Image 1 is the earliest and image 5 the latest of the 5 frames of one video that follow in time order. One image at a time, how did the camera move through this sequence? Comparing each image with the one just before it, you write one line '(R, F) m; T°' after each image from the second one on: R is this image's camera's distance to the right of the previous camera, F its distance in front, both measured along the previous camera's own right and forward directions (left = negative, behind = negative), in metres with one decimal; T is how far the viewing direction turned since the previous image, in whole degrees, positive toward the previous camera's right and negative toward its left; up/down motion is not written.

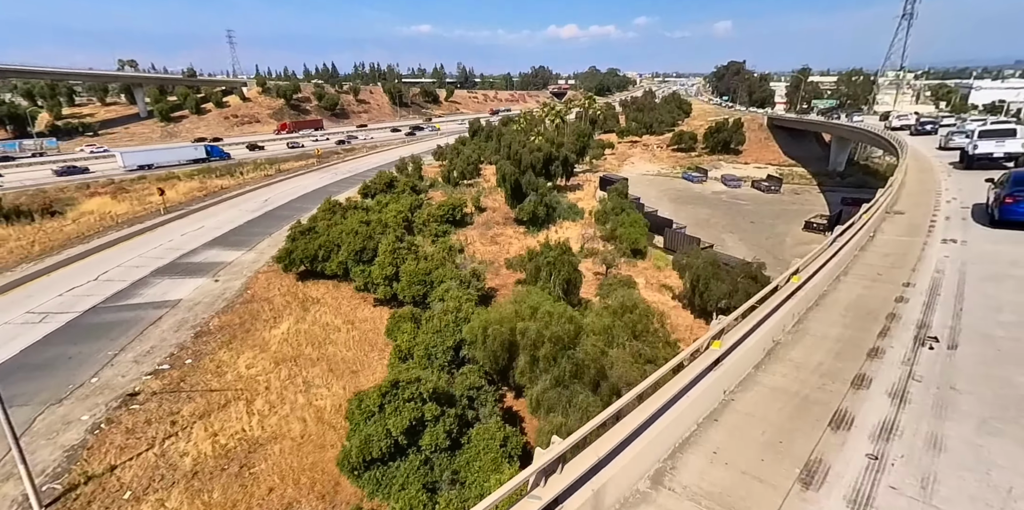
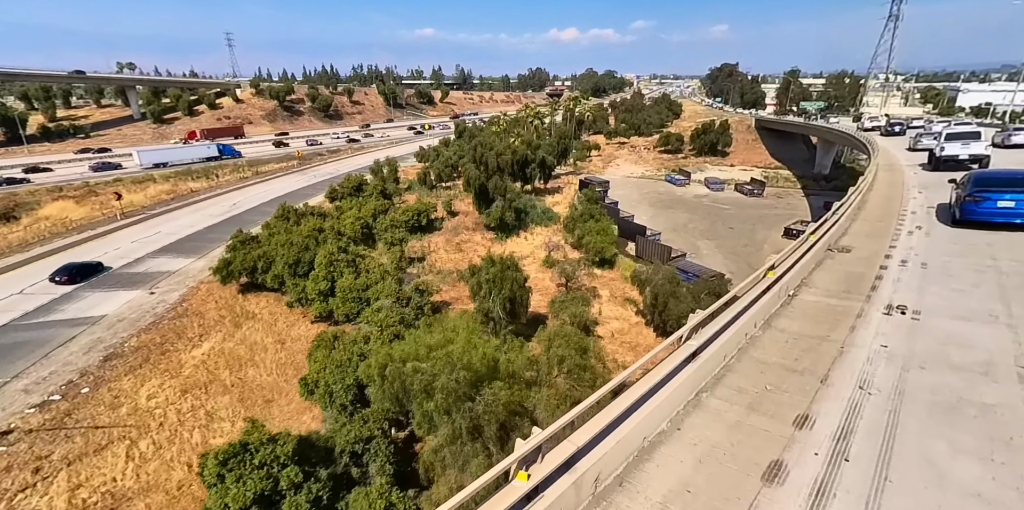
(+1.8, +1.5) m; 0°
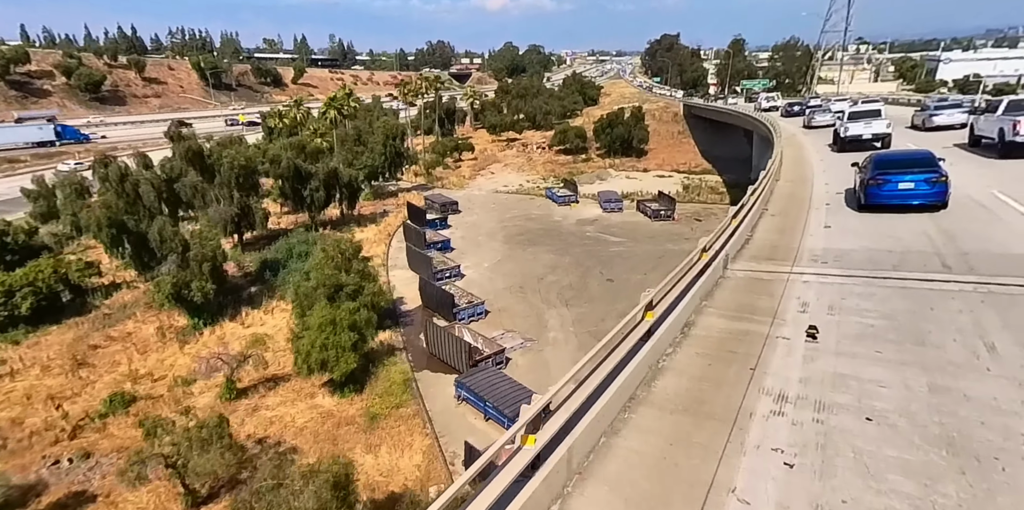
(+9.2, +11.6) m; +3°
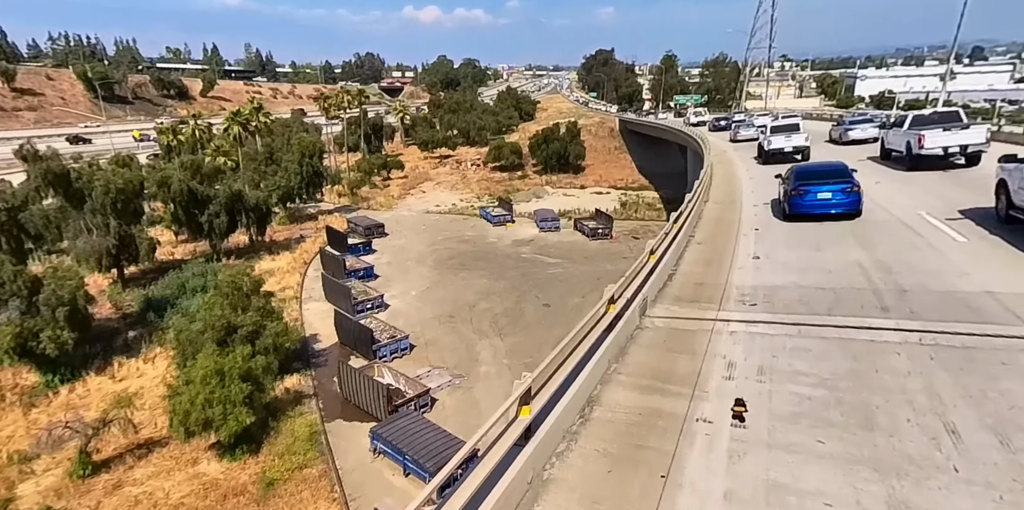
(+1.0, +1.4) m; +5°
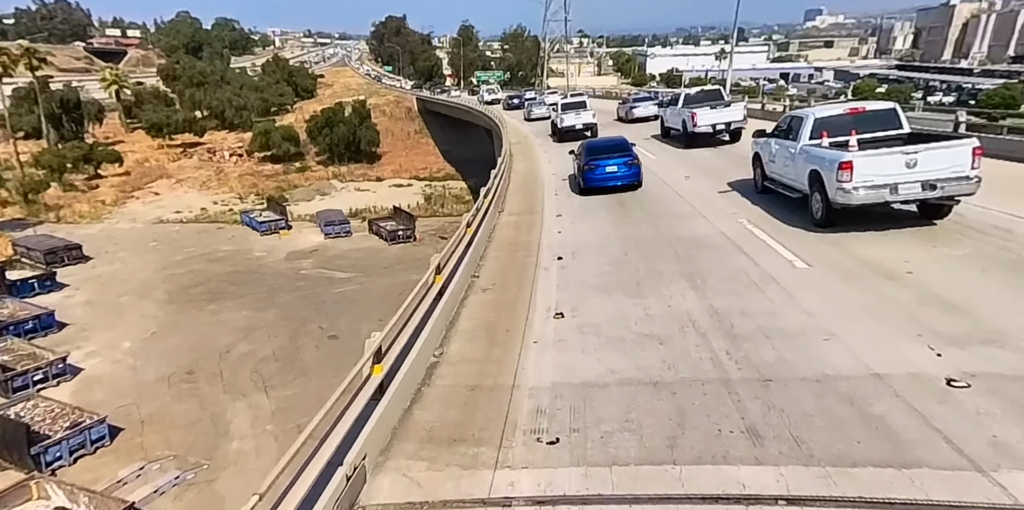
(+2.1, +3.7) m; +19°
